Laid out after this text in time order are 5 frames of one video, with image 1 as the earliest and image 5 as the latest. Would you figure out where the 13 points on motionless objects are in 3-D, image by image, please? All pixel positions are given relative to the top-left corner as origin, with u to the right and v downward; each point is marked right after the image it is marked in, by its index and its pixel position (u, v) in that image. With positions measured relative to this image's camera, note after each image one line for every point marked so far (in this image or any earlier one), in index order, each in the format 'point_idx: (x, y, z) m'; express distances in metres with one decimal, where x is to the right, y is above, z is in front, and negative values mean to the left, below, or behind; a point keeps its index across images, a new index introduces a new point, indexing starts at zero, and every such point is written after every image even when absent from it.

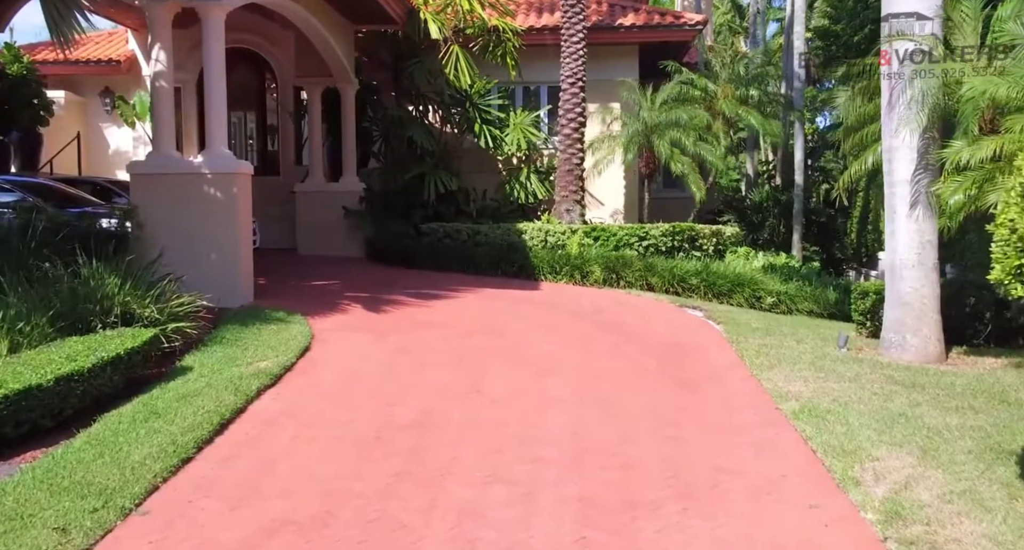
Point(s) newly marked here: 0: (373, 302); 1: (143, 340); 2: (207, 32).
0: (-1.6, -0.3, +10.6) m
1: (-2.7, -0.5, +6.5) m
2: (-3.3, +2.7, +9.9) m
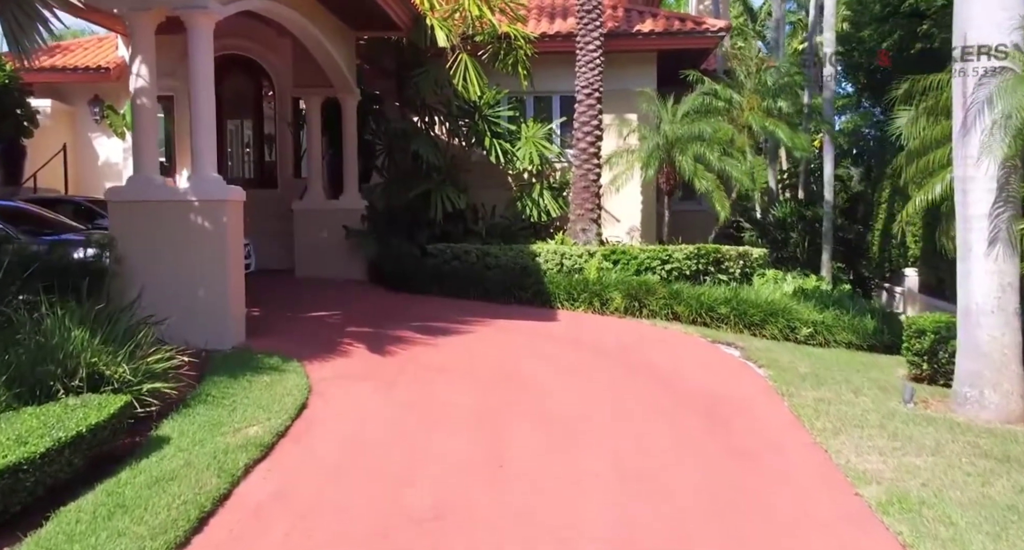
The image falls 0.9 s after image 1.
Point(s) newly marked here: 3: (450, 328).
0: (-1.5, -0.7, +9.6) m
1: (-2.5, -0.9, +5.5) m
2: (-3.1, +2.3, +8.9) m
3: (-0.7, -0.6, +10.7) m
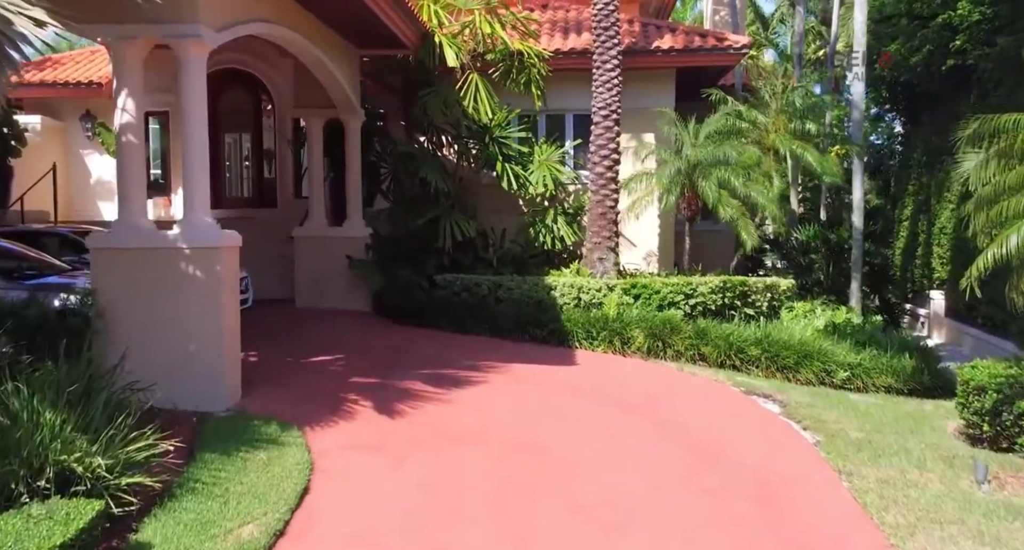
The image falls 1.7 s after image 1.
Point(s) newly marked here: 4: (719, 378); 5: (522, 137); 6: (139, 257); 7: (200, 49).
0: (-1.3, -1.2, +8.8) m
1: (-2.3, -1.3, +4.8) m
2: (-2.9, +1.8, +8.1) m
3: (-0.5, -1.1, +9.9) m
4: (+2.4, -1.2, +10.5) m
5: (+0.1, +2.3, +14.7) m
6: (-3.3, +0.2, +7.9) m
7: (-2.8, +2.0, +8.1) m
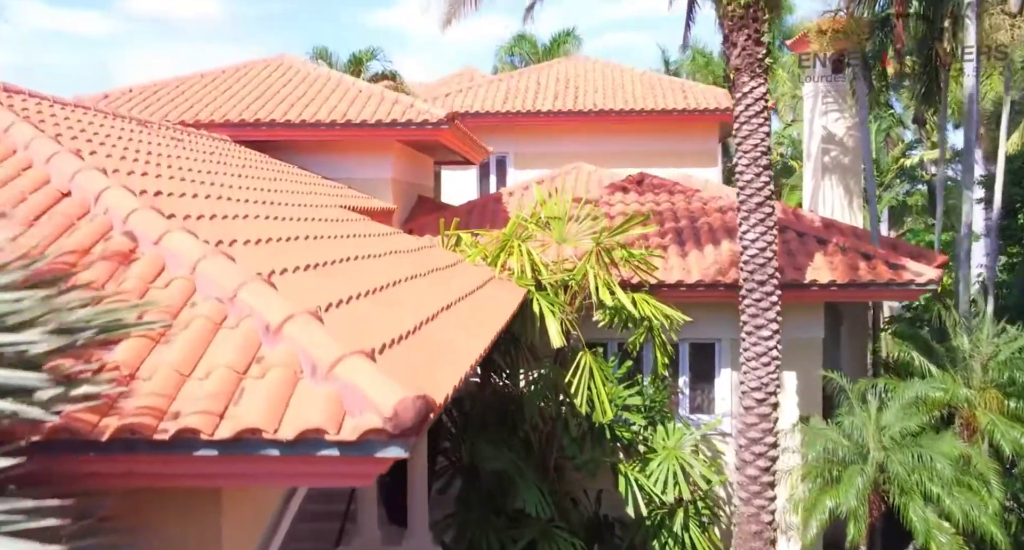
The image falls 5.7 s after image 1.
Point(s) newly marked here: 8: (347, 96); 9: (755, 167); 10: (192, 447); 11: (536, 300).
0: (+0.1, -5.0, +5.1) m
1: (-0.9, -5.1, +1.1) m
2: (-1.6, -2.0, +4.5) m
3: (+0.8, -4.9, +6.2) m
4: (+3.8, -5.0, +6.8) m
5: (+1.5, -1.6, +11.1) m
6: (-1.9, -3.7, +4.3) m
7: (-1.4, -1.8, +4.4) m
8: (-2.8, +3.0, +15.2) m
9: (+2.8, +1.2, +10.2) m
10: (-1.2, -0.7, +3.4) m
11: (+0.3, -0.3, +10.0) m
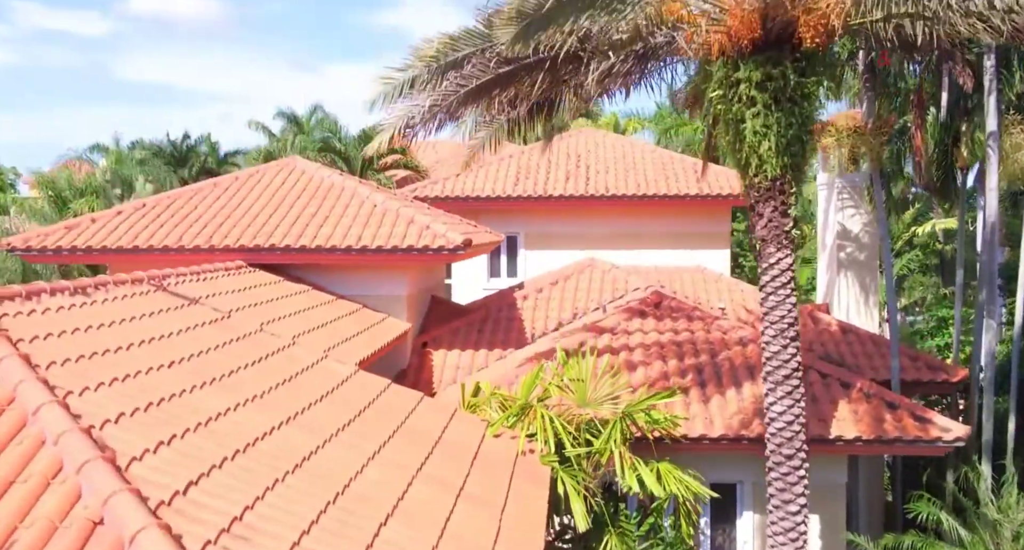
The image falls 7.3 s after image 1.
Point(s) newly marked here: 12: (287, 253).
0: (+0.4, -6.9, +5.0) m
1: (-0.7, -7.0, +0.9) m
2: (-1.3, -3.9, +4.3) m
3: (+1.1, -6.9, +6.0) m
4: (+4.1, -6.9, +6.6) m
5: (+1.8, -3.5, +10.9) m
6: (-1.7, -5.6, +4.1) m
7: (-1.2, -3.7, +4.3) m
8: (-2.5, +1.0, +15.1) m
9: (+3.0, -0.7, +10.1) m
10: (-1.0, -2.6, +3.2) m
11: (+0.5, -2.2, +9.9) m
12: (-3.5, +0.3, +14.0) m
